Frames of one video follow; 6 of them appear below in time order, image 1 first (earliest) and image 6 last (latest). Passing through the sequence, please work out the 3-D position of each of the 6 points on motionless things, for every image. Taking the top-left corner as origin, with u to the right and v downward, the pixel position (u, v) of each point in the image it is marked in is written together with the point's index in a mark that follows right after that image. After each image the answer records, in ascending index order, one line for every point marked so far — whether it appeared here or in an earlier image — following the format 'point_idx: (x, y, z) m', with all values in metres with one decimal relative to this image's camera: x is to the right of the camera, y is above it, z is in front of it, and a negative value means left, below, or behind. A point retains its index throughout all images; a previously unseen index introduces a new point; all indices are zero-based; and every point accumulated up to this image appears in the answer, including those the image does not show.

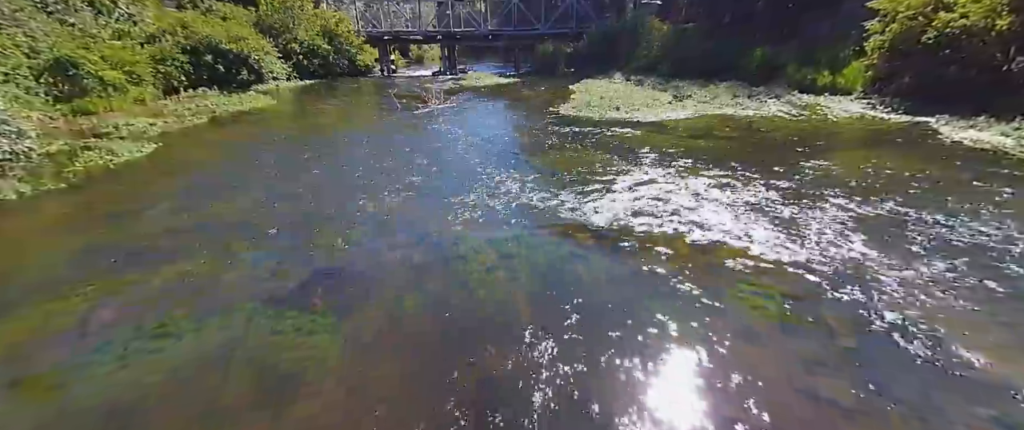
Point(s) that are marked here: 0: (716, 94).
0: (+5.5, +3.2, +10.5) m
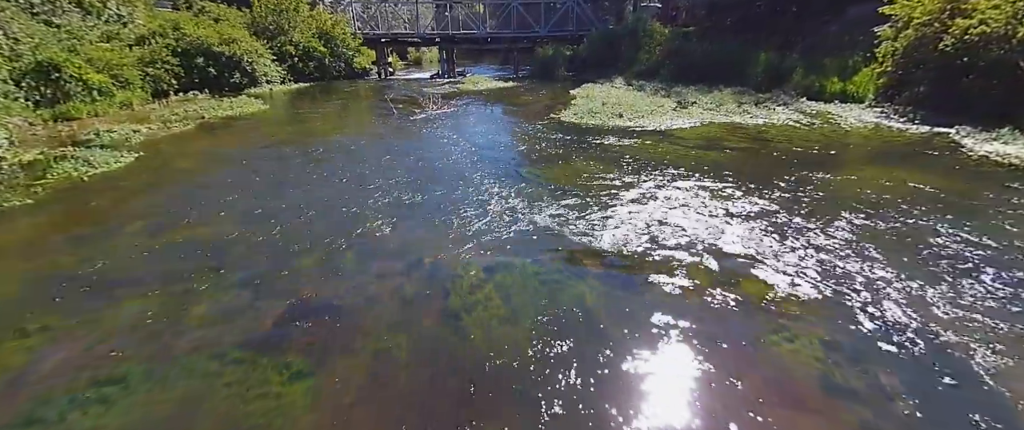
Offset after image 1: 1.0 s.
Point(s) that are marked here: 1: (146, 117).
0: (+5.5, +2.9, +10.2) m
1: (-9.7, +2.6, +10.4) m
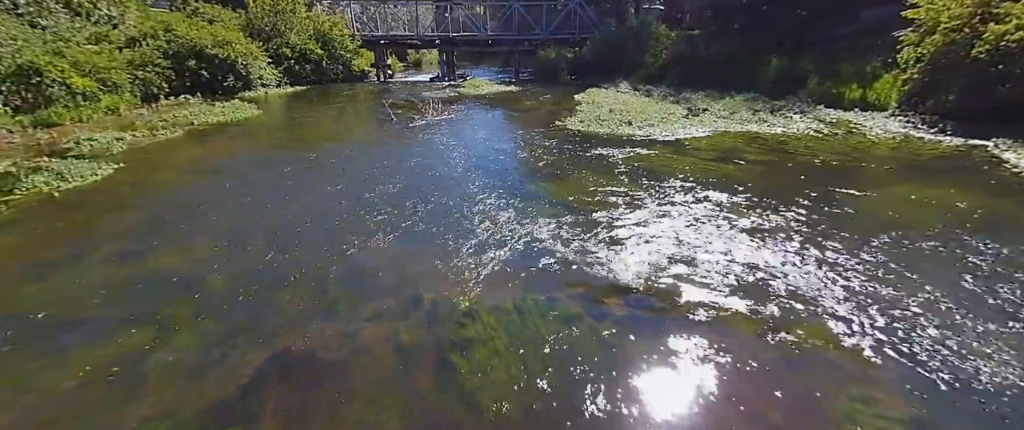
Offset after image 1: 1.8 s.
0: (+5.6, +2.6, +9.7) m
1: (-9.6, +2.3, +9.9) m
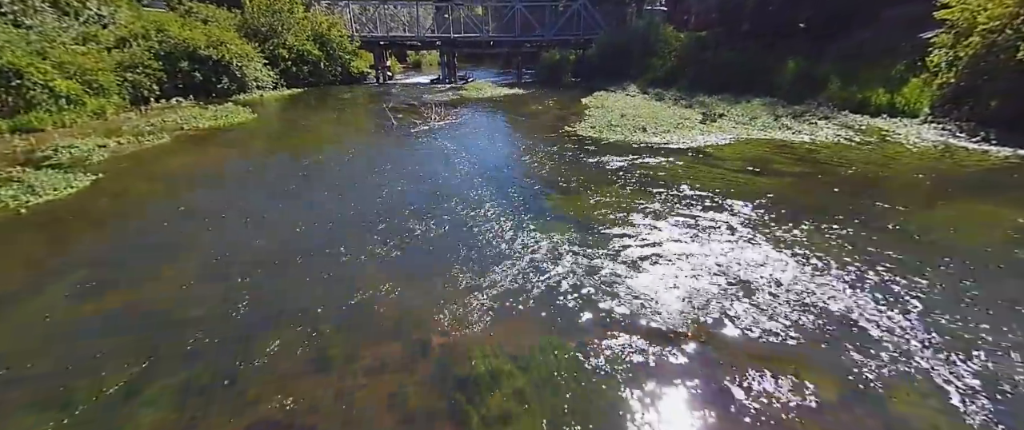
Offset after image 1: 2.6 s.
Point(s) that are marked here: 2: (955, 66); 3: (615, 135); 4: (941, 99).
0: (+5.7, +2.4, +9.3) m
1: (-9.4, +2.1, +9.4) m
2: (+9.8, +3.3, +8.8) m
3: (+2.4, +1.9, +9.3) m
4: (+9.6, +2.7, +8.9) m
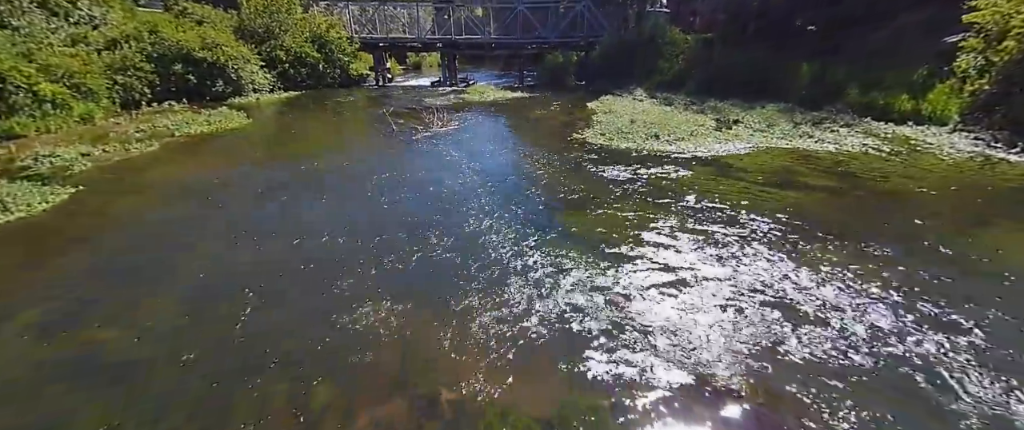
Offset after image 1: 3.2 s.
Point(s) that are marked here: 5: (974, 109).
0: (+5.9, +2.1, +8.9) m
1: (-9.3, +1.9, +9.0) m
2: (+10.0, +3.1, +8.4) m
3: (+2.6, +1.7, +8.9) m
4: (+9.7, +2.4, +8.6) m
5: (+10.2, +2.3, +8.6) m
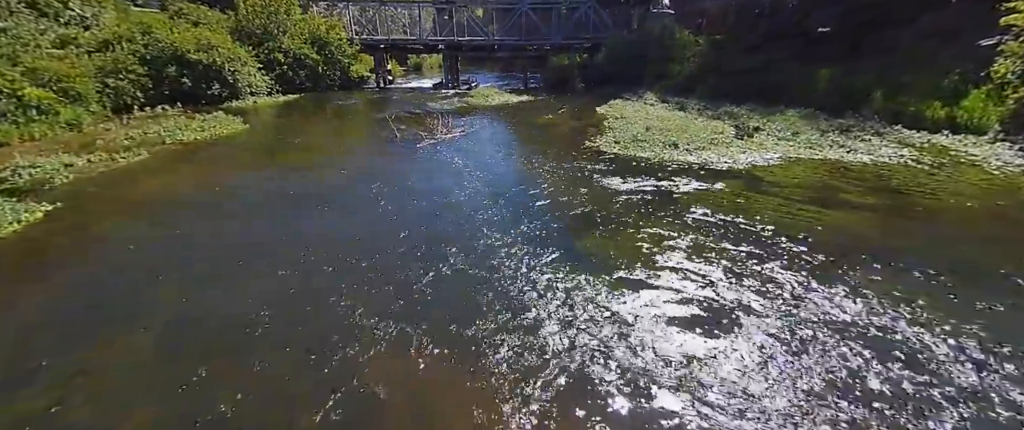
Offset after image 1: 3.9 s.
0: (+6.1, +1.9, +8.5) m
1: (-9.1, +1.6, +8.5) m
2: (+10.2, +2.8, +8.0) m
3: (+2.8, +1.4, +8.4) m
4: (+9.9, +2.1, +8.1) m
5: (+10.4, +2.1, +8.2) m
